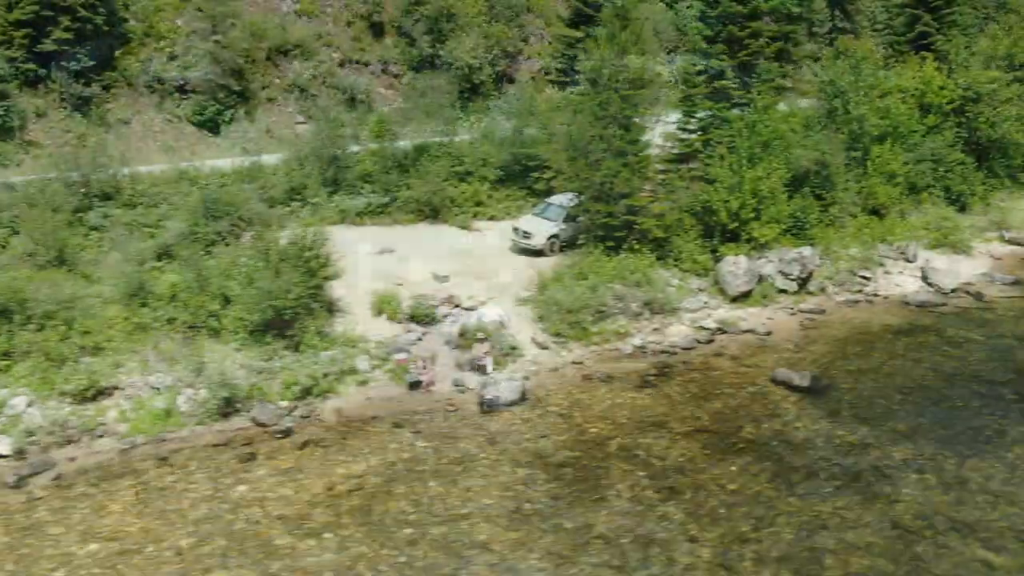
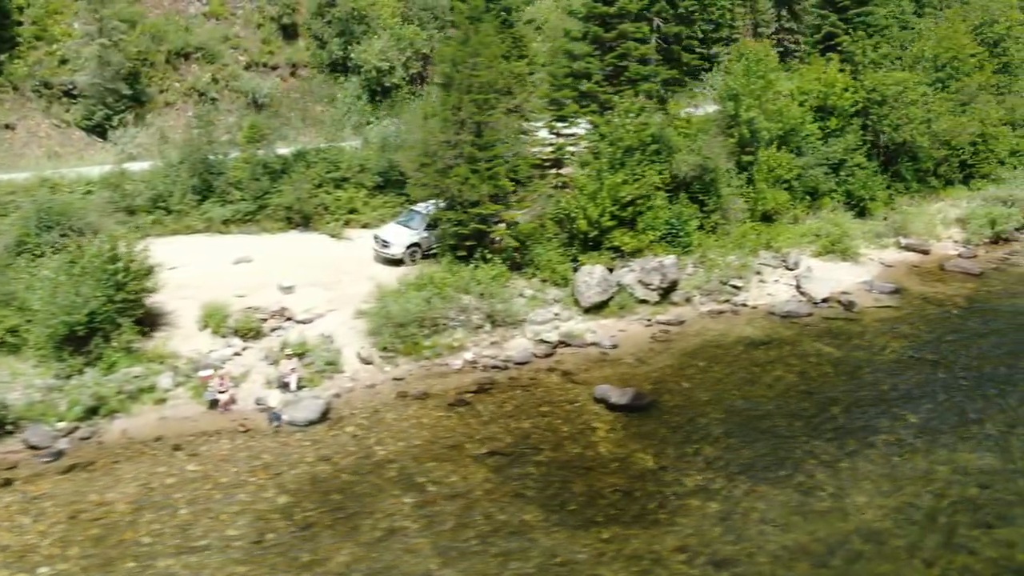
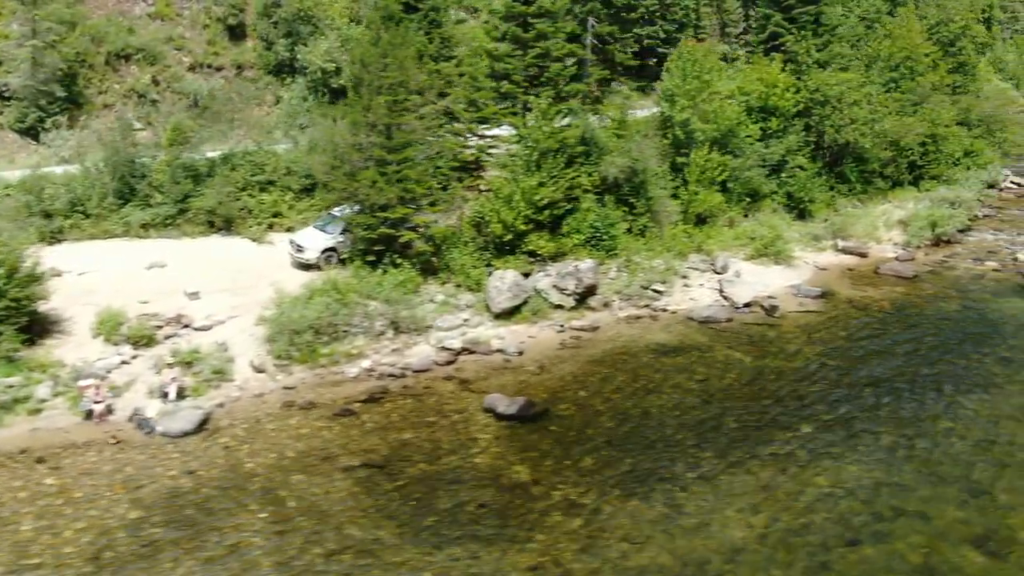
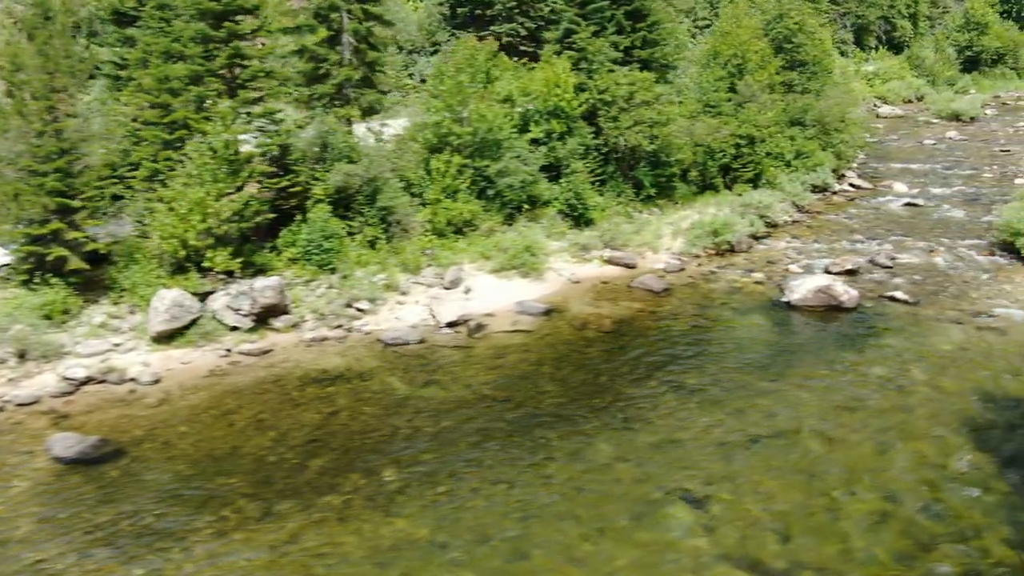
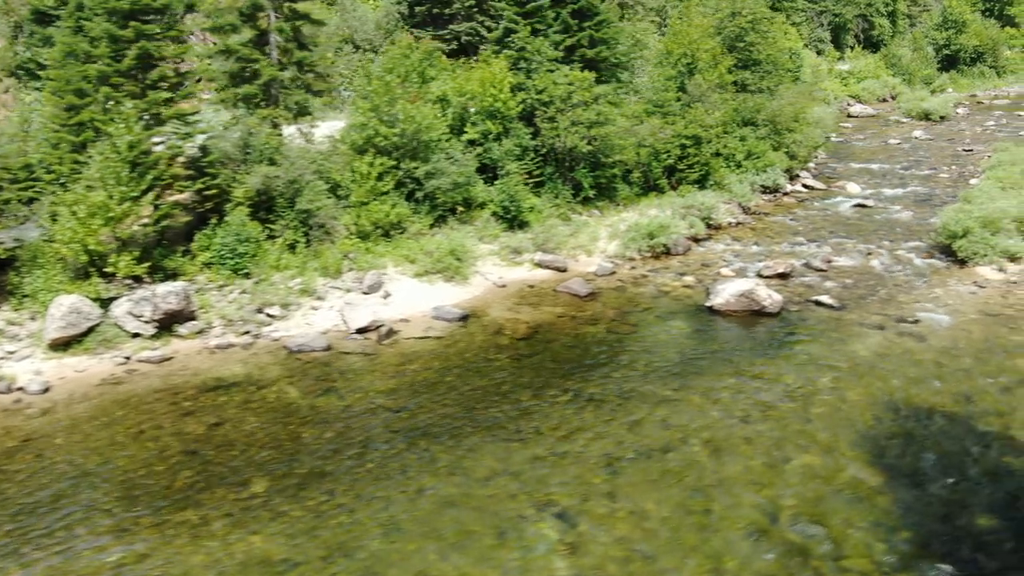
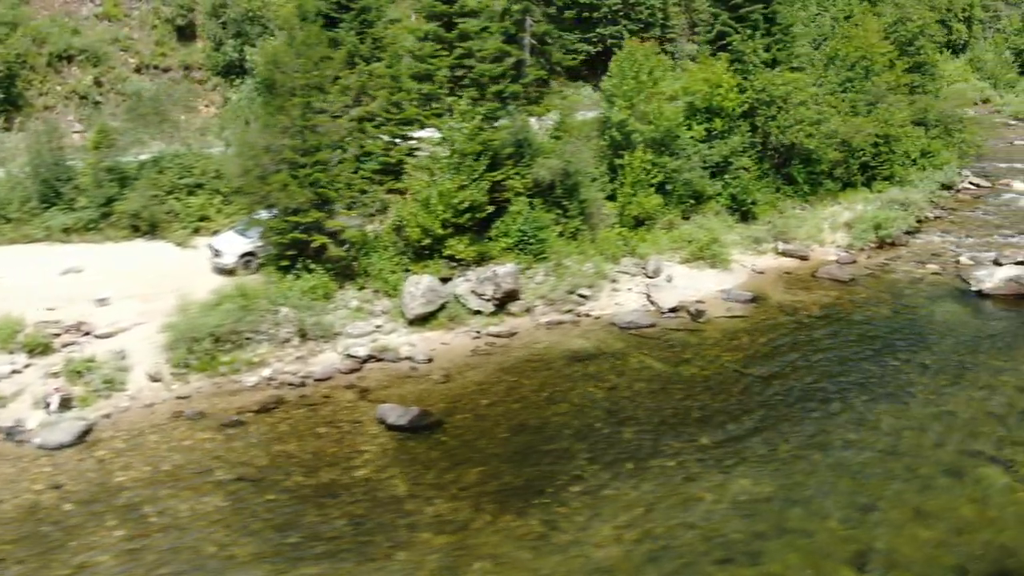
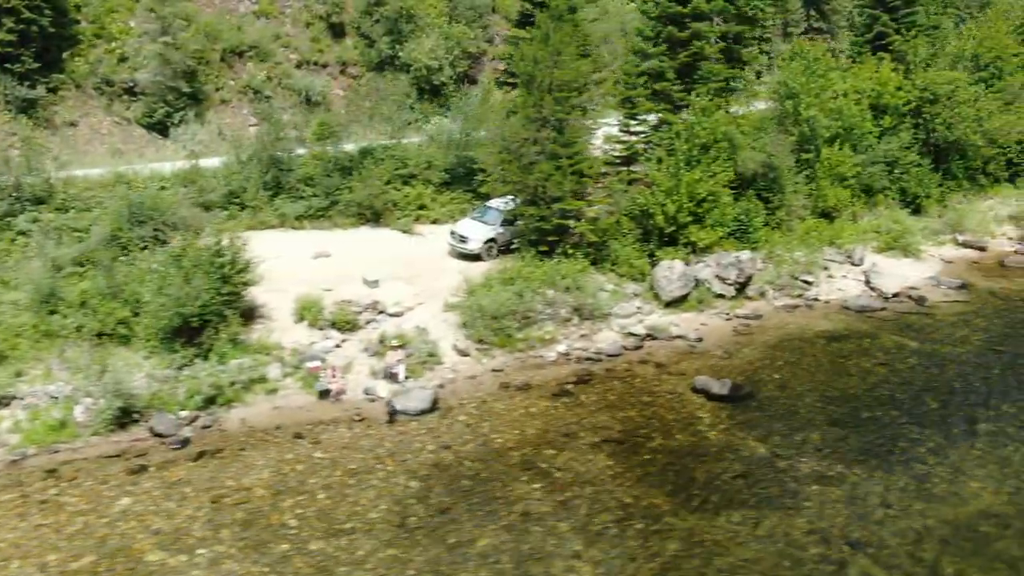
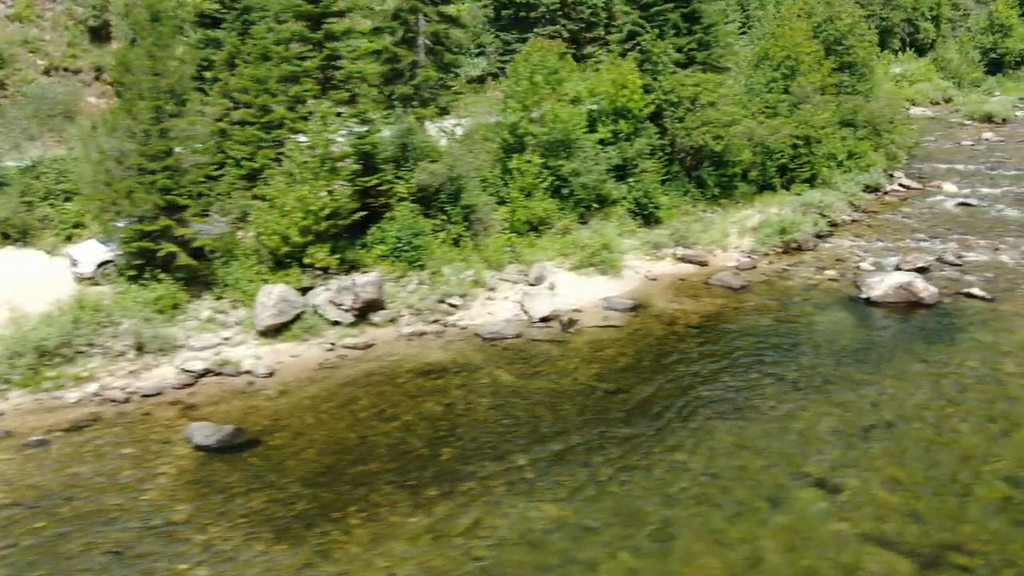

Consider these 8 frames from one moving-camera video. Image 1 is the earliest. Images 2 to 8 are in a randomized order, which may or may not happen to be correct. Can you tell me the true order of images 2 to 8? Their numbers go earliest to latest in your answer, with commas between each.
7, 2, 3, 6, 8, 4, 5
